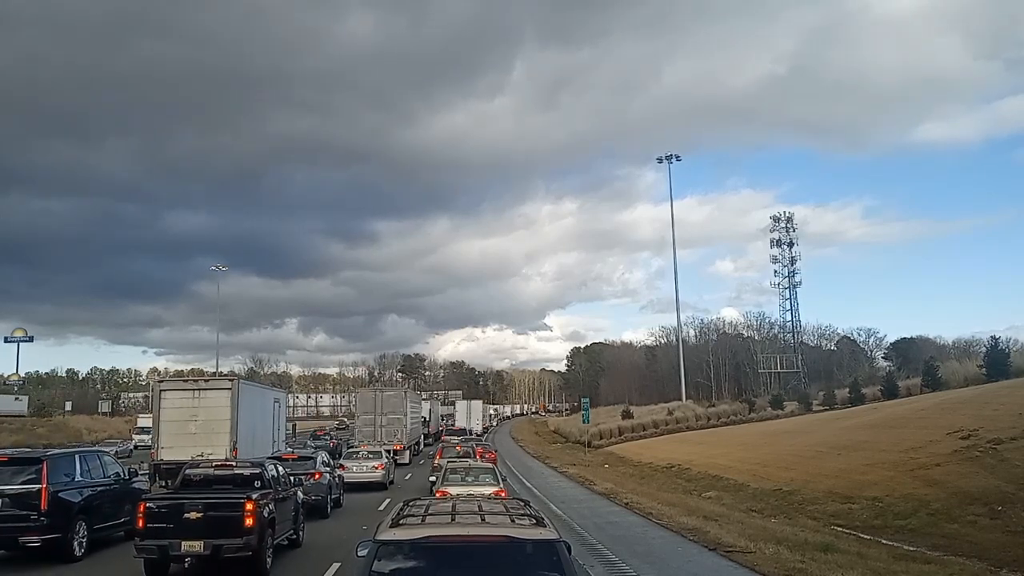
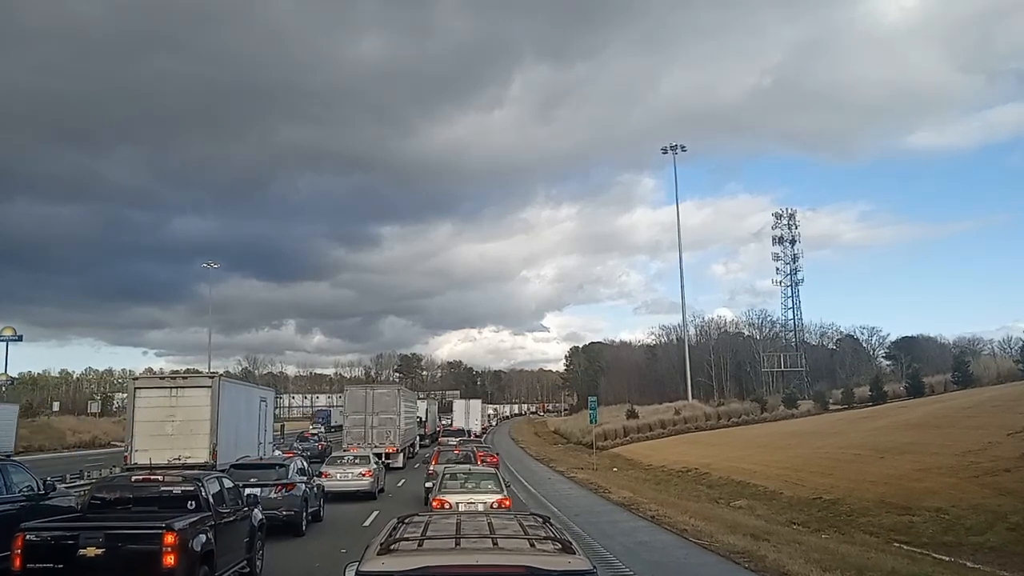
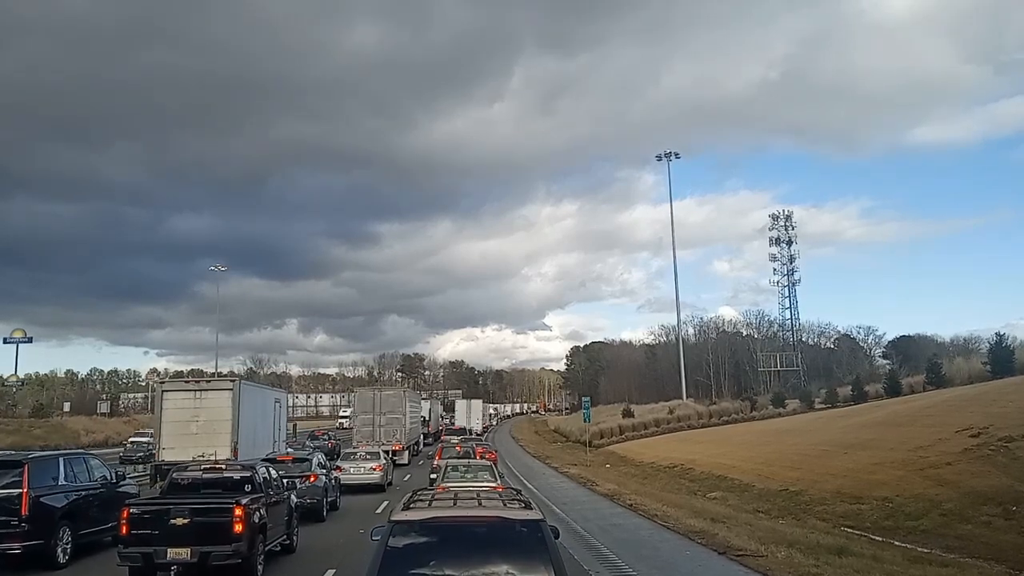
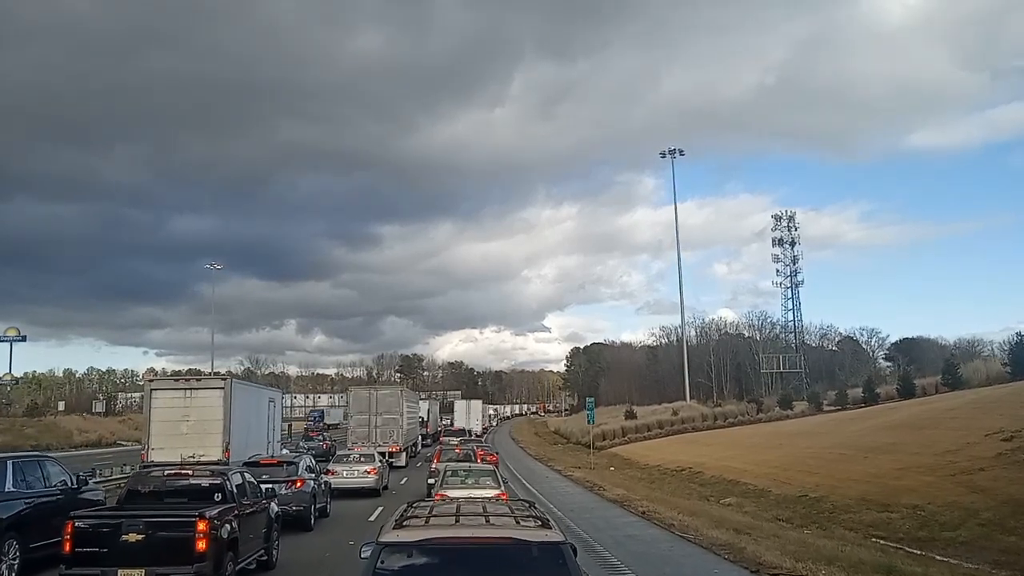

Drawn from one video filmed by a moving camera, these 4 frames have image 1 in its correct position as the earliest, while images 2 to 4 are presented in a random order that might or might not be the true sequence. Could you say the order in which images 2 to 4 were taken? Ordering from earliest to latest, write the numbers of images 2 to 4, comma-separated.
3, 4, 2
